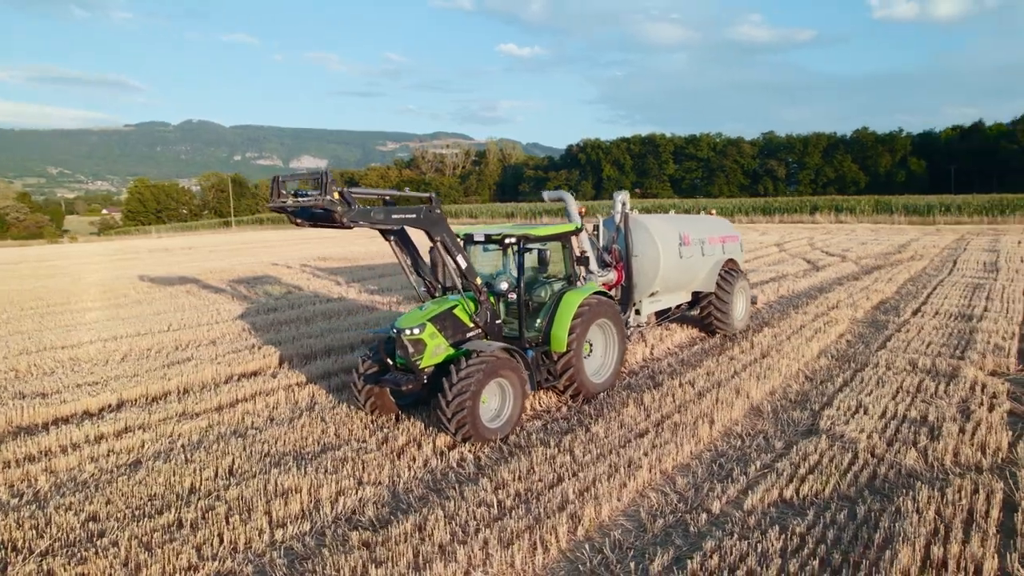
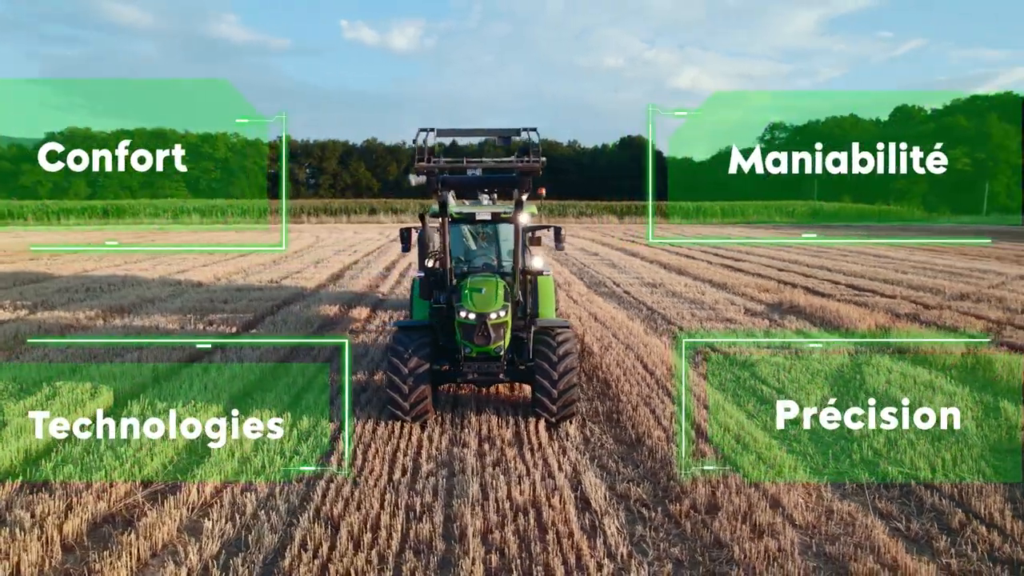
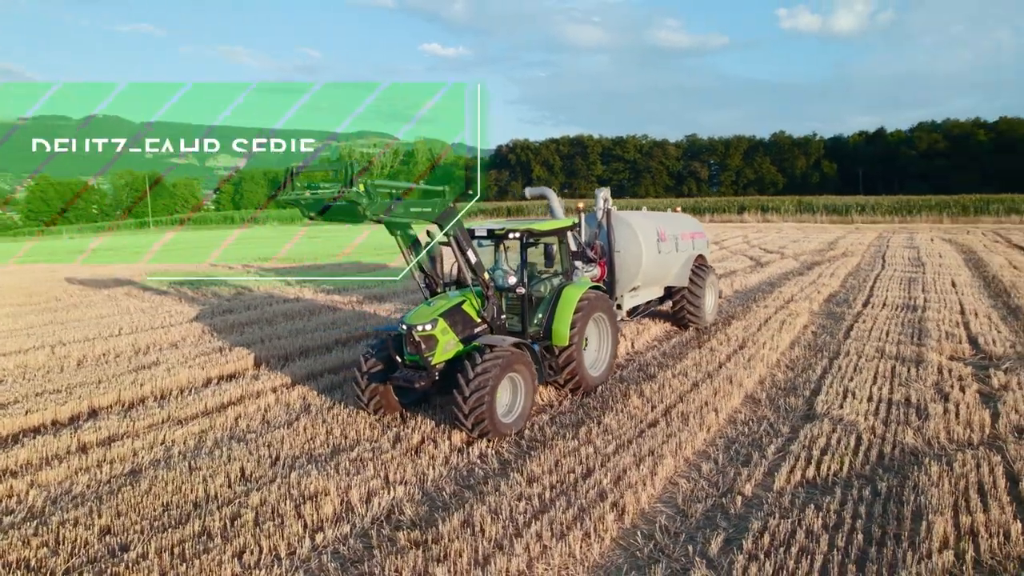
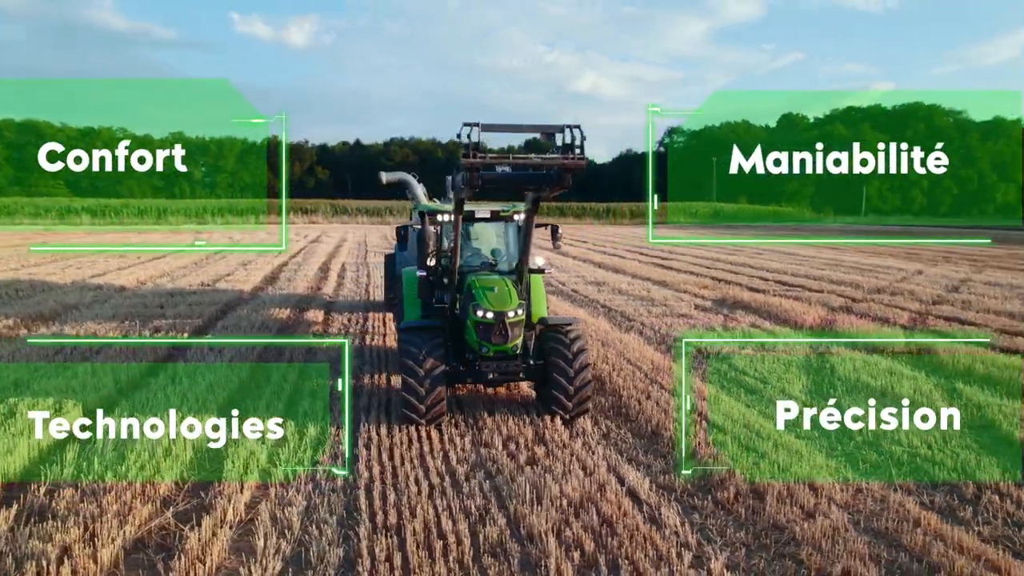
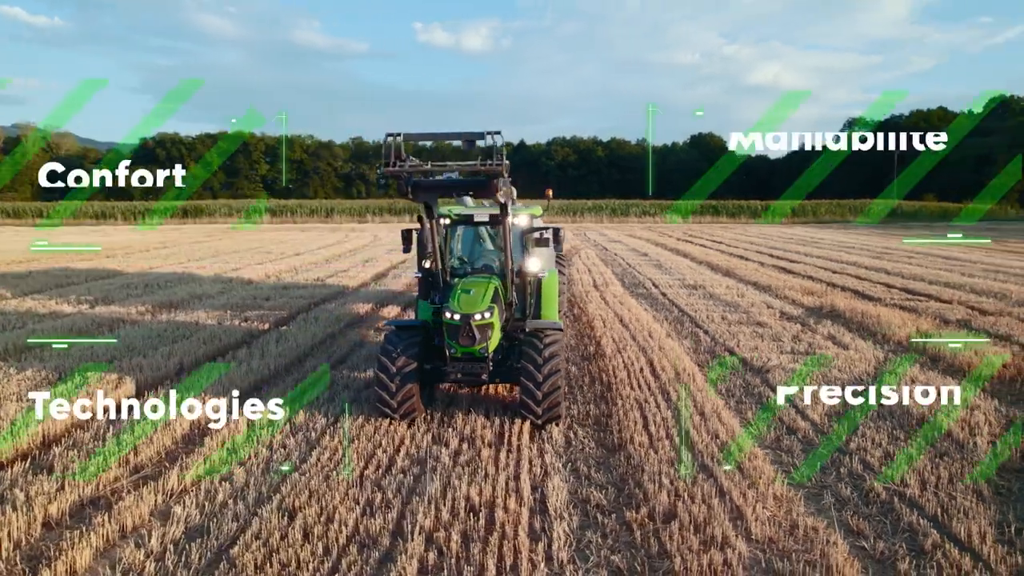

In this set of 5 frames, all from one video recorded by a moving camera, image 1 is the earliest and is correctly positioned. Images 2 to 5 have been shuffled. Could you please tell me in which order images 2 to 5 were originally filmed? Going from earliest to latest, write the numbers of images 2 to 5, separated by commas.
3, 5, 2, 4
